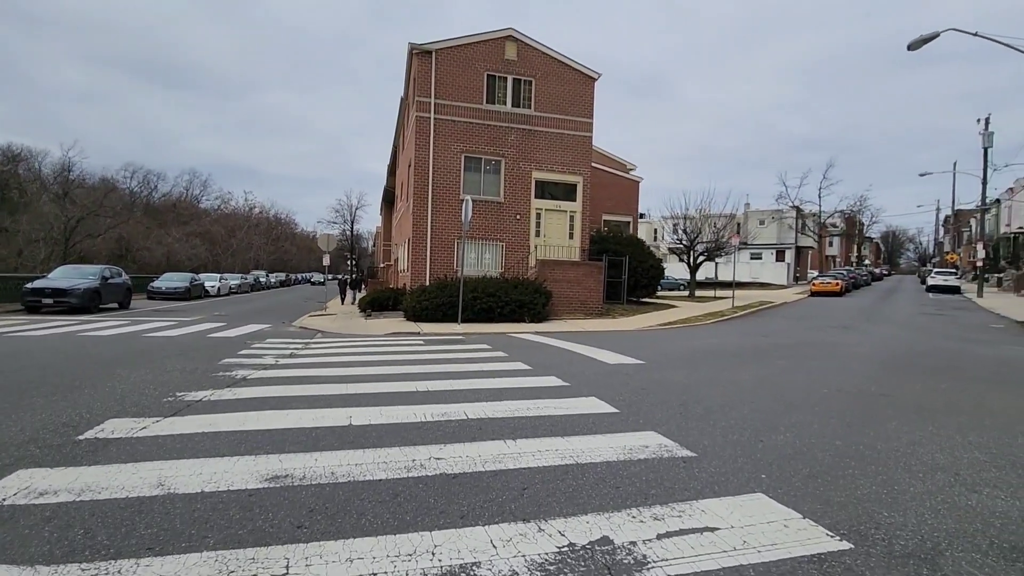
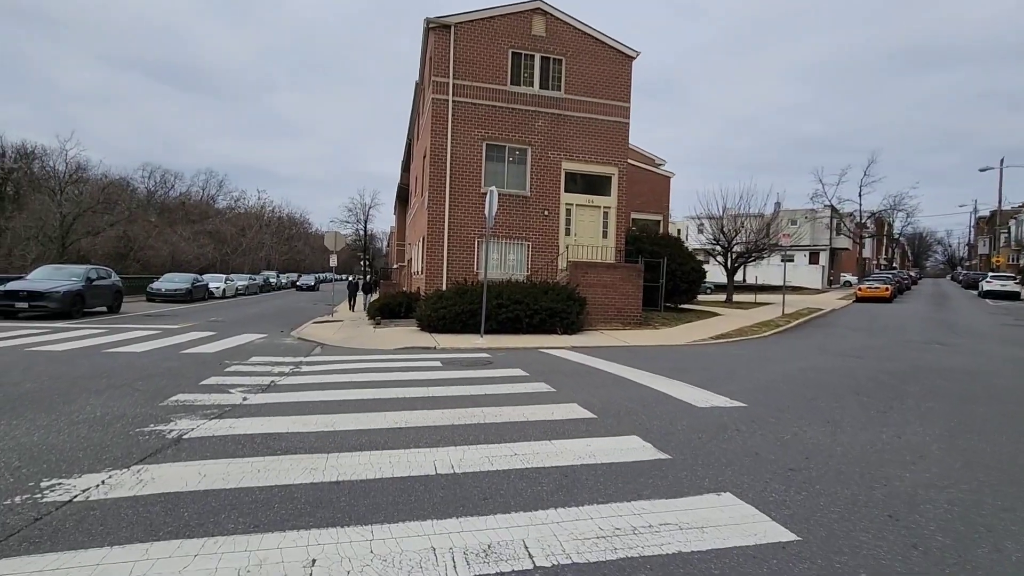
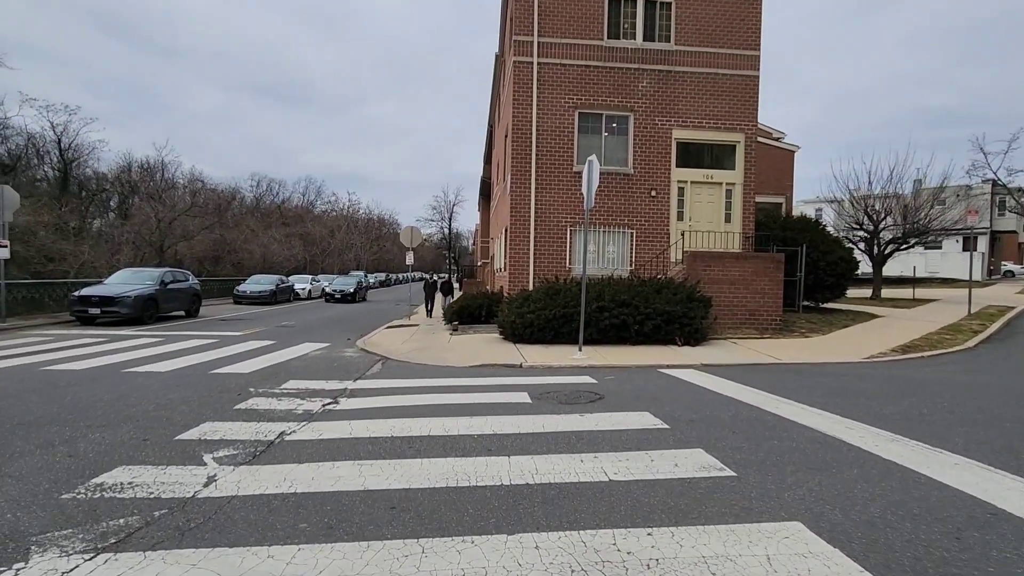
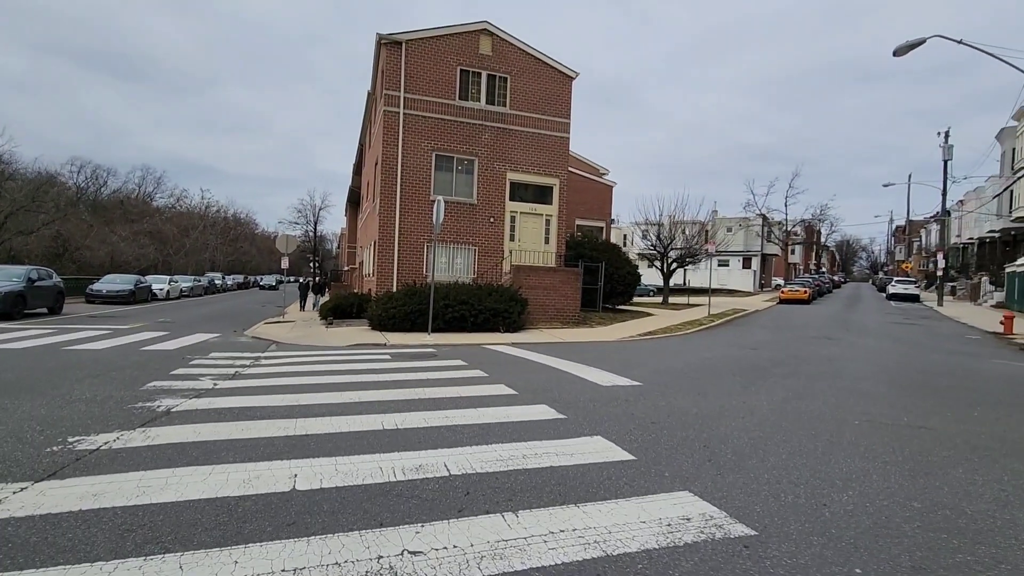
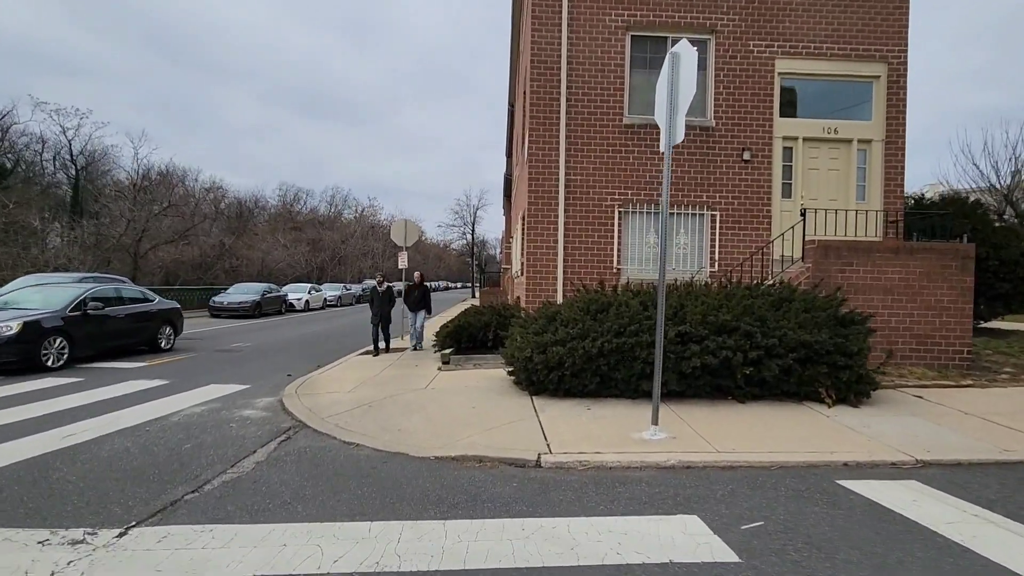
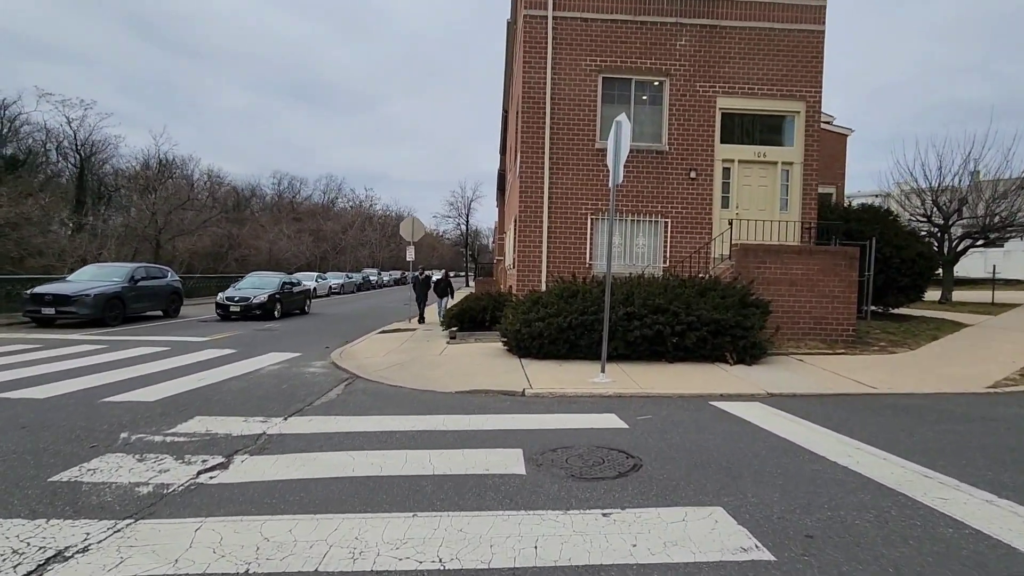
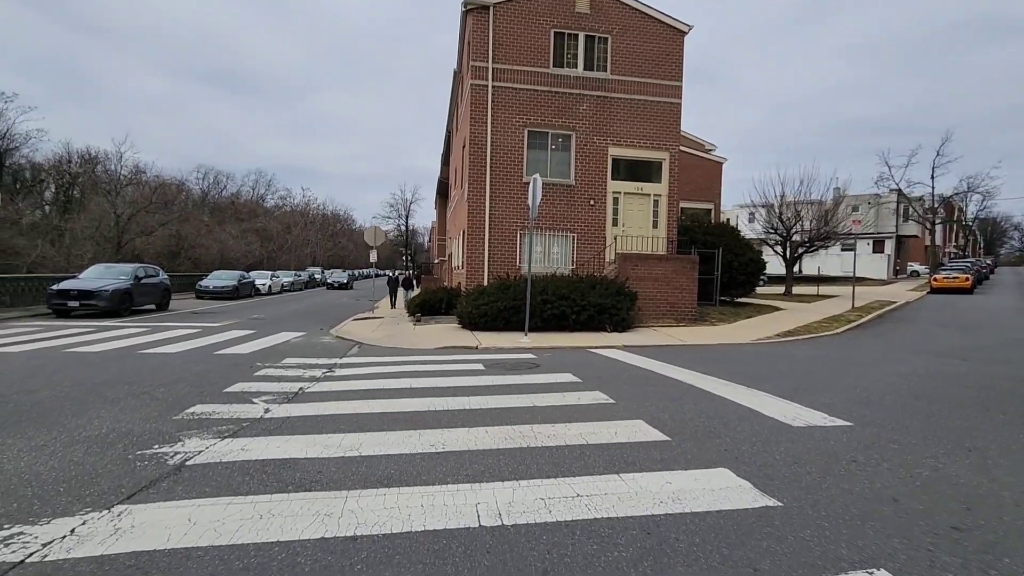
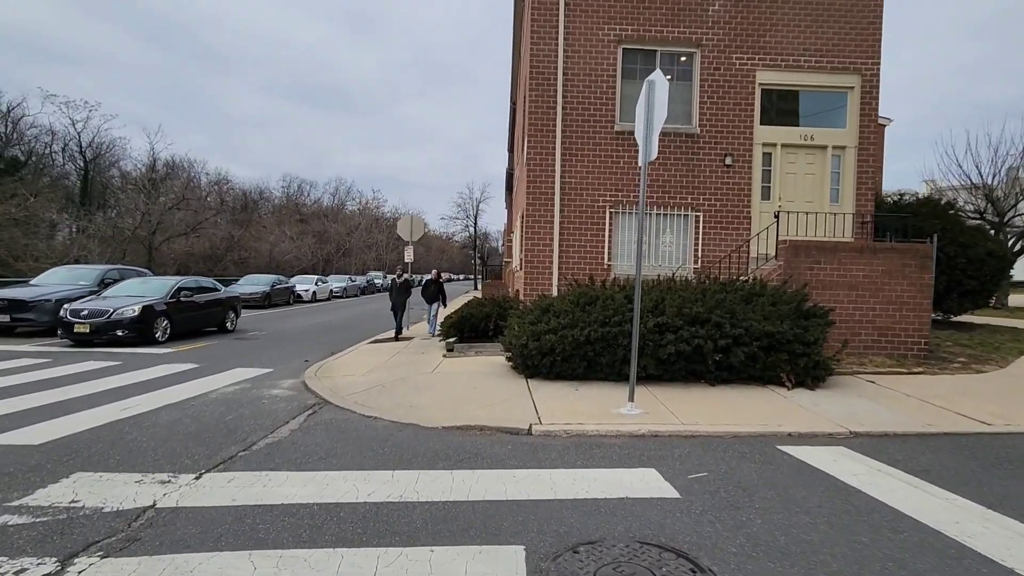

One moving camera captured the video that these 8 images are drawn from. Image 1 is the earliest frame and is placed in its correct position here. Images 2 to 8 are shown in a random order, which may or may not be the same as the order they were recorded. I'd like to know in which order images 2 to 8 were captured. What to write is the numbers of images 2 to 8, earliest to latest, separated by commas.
4, 2, 7, 3, 6, 8, 5
